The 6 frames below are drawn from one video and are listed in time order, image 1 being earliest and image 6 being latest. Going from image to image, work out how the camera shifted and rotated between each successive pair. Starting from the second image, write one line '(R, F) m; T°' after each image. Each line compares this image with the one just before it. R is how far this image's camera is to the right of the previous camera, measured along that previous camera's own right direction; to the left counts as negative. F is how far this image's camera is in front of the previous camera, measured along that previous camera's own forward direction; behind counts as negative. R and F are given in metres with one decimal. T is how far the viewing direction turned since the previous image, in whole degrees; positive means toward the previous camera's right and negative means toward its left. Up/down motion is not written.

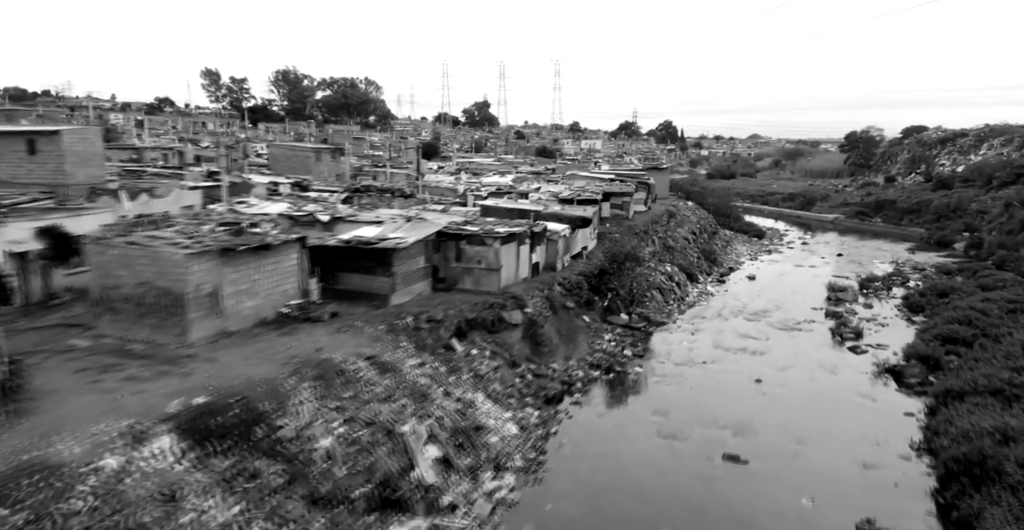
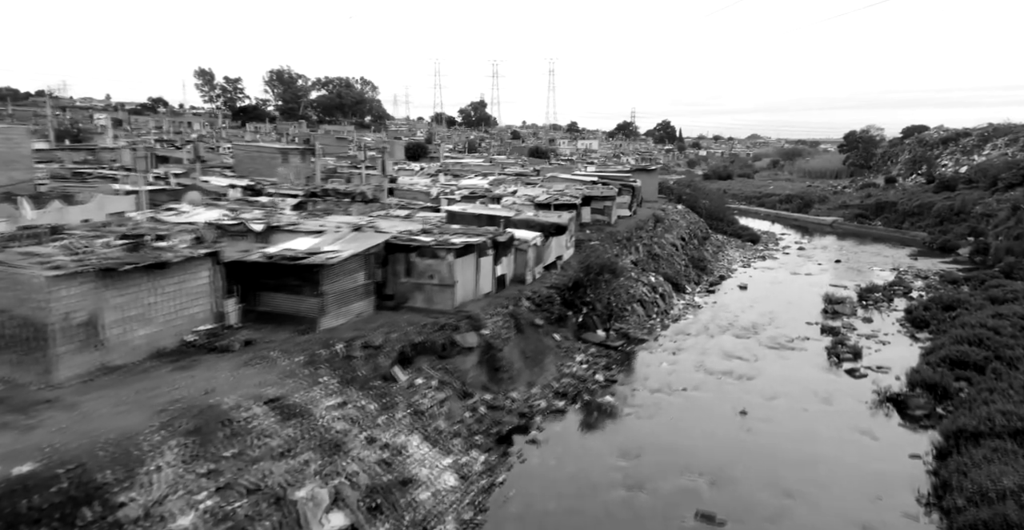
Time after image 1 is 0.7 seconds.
(+0.8, +1.4) m; 0°
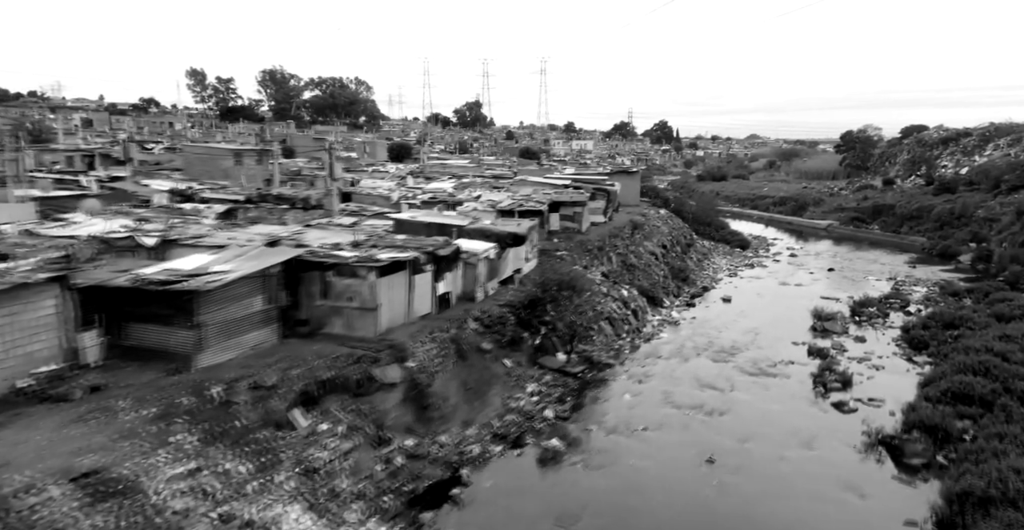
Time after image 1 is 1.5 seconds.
(+1.0, +1.6) m; 0°
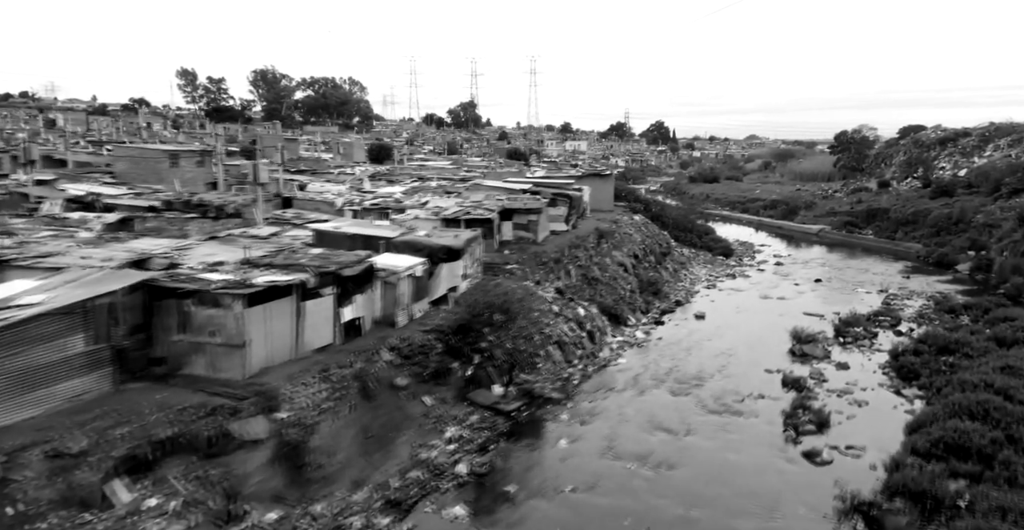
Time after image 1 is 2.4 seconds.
(+1.3, +1.7) m; 0°
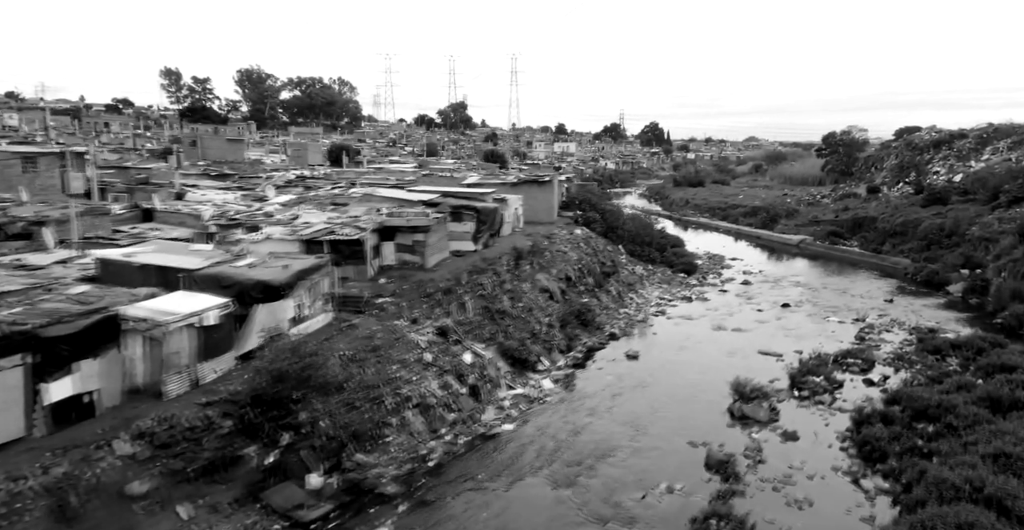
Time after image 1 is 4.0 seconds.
(+2.3, +3.0) m; 0°
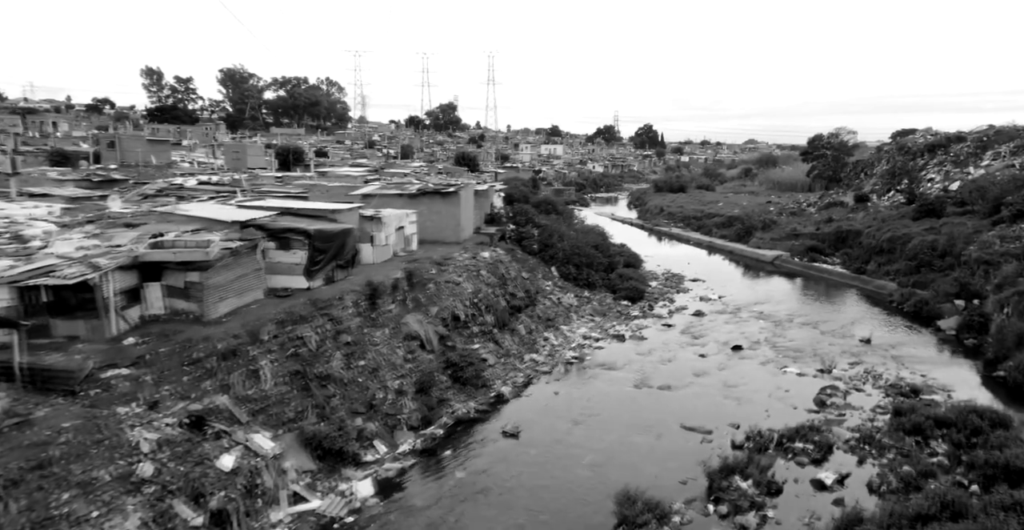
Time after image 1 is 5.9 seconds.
(+2.7, +3.6) m; 0°
